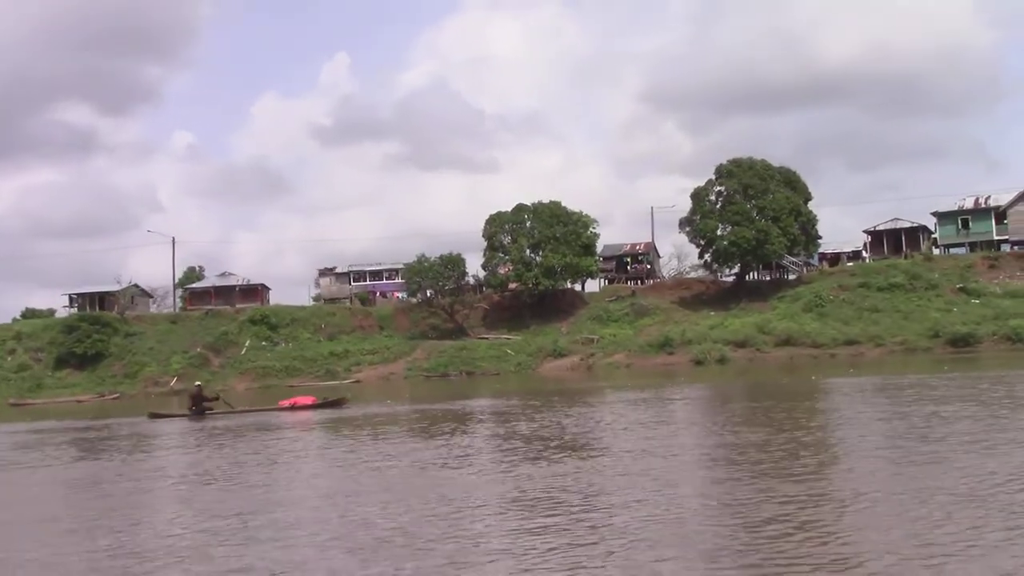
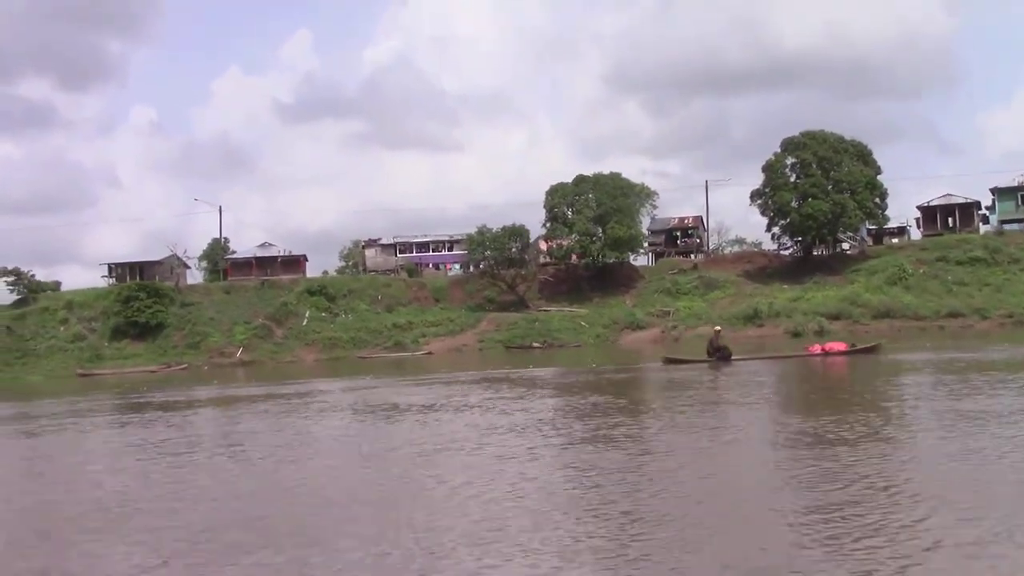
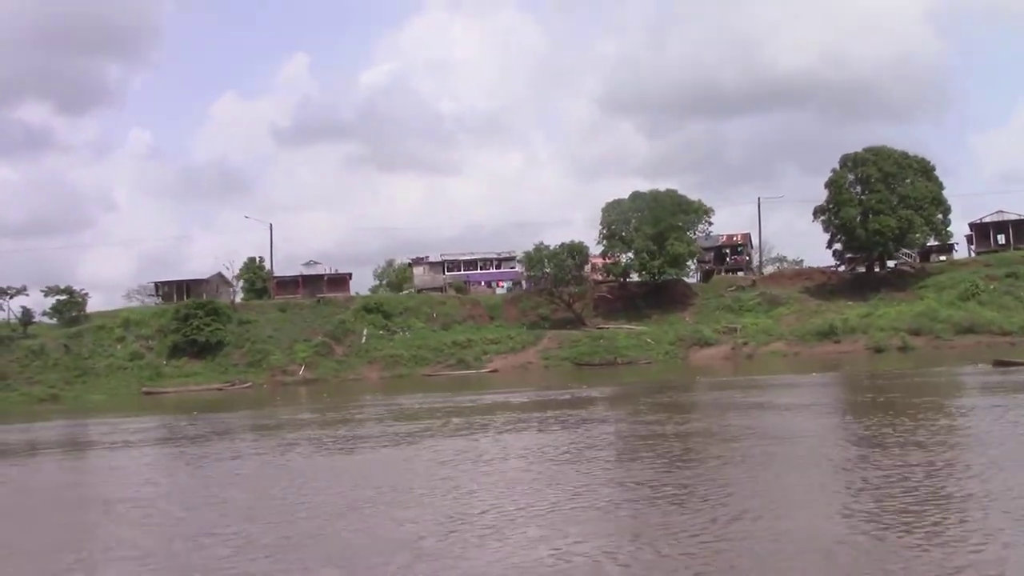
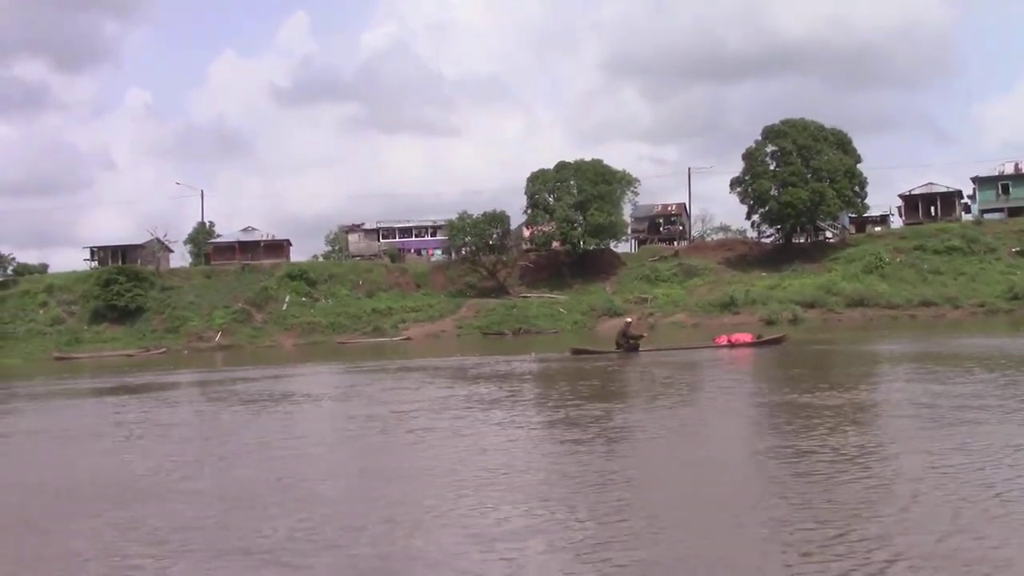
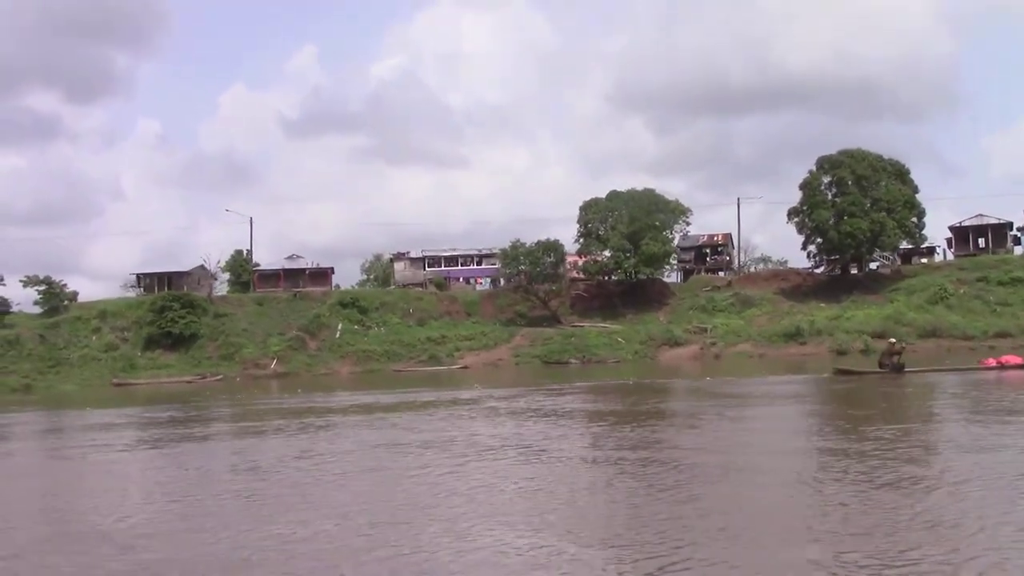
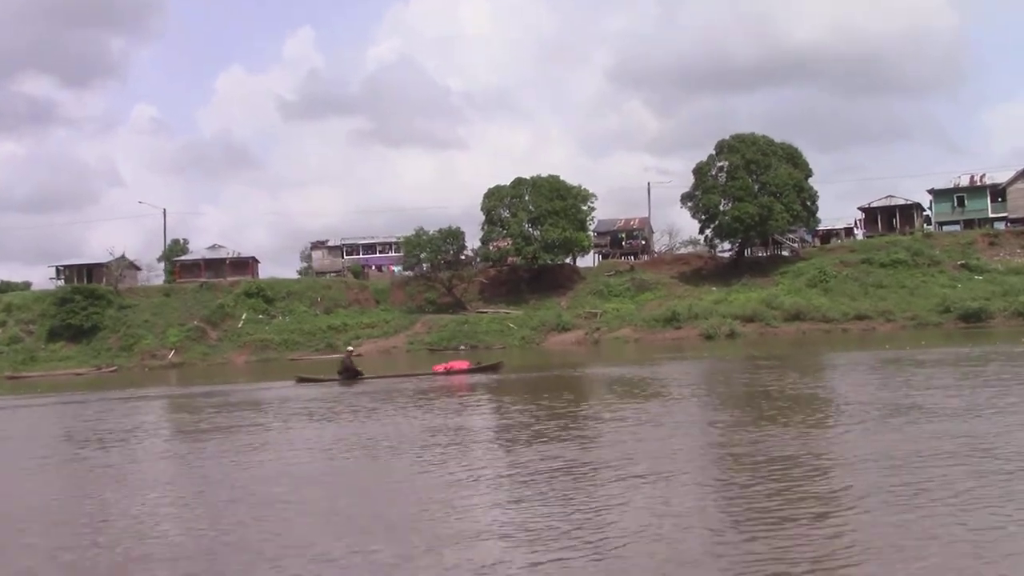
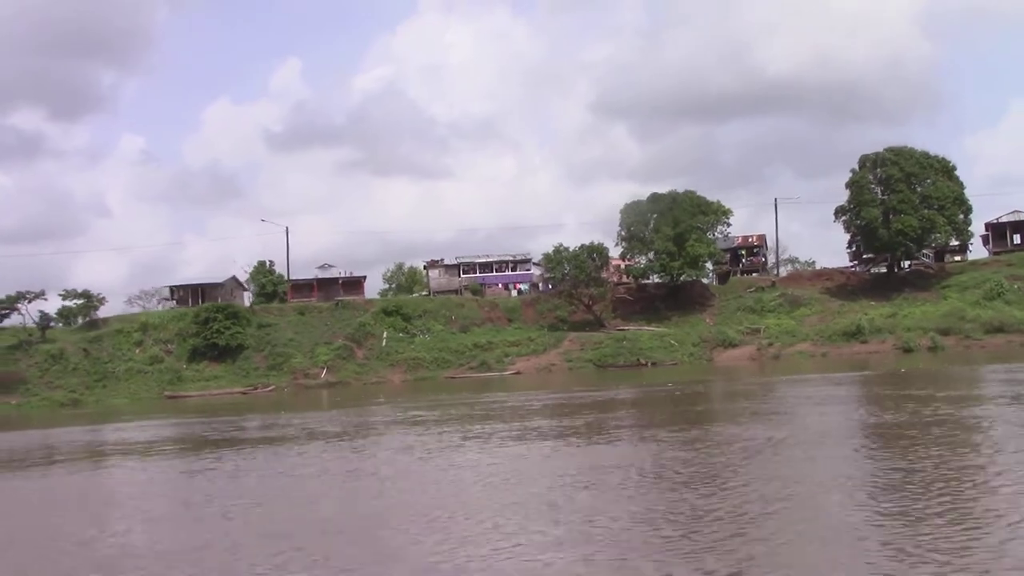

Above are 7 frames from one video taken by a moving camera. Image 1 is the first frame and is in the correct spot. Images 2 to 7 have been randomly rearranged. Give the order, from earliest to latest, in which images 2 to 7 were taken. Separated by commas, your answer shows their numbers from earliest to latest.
6, 4, 2, 5, 3, 7
